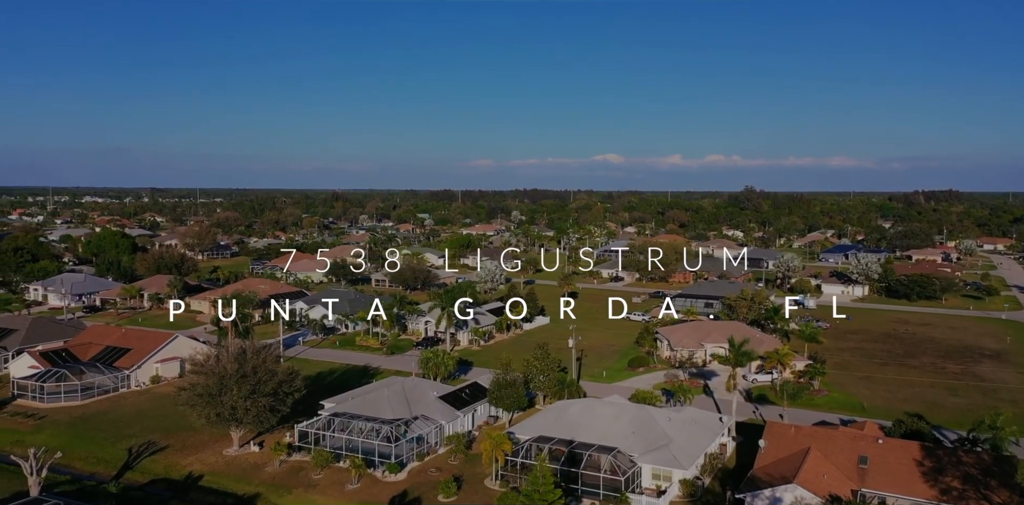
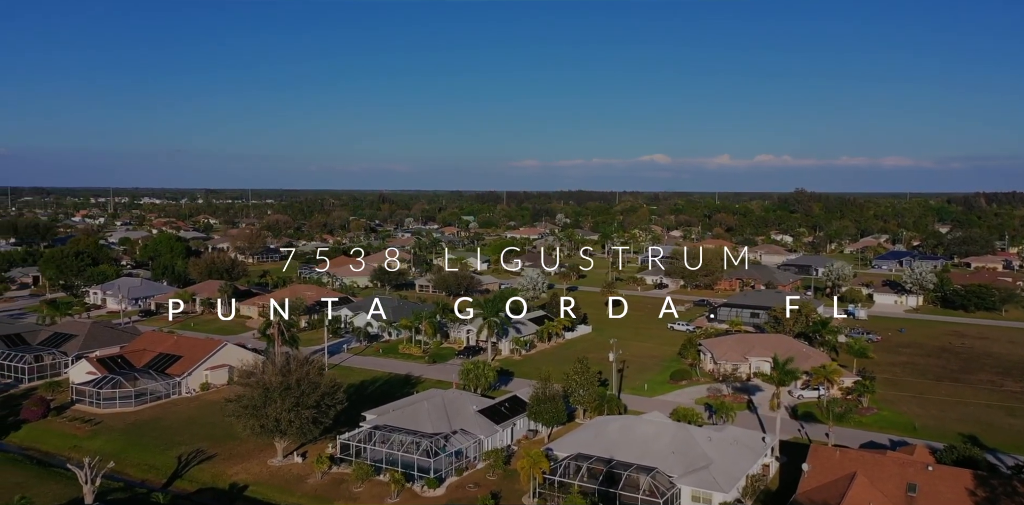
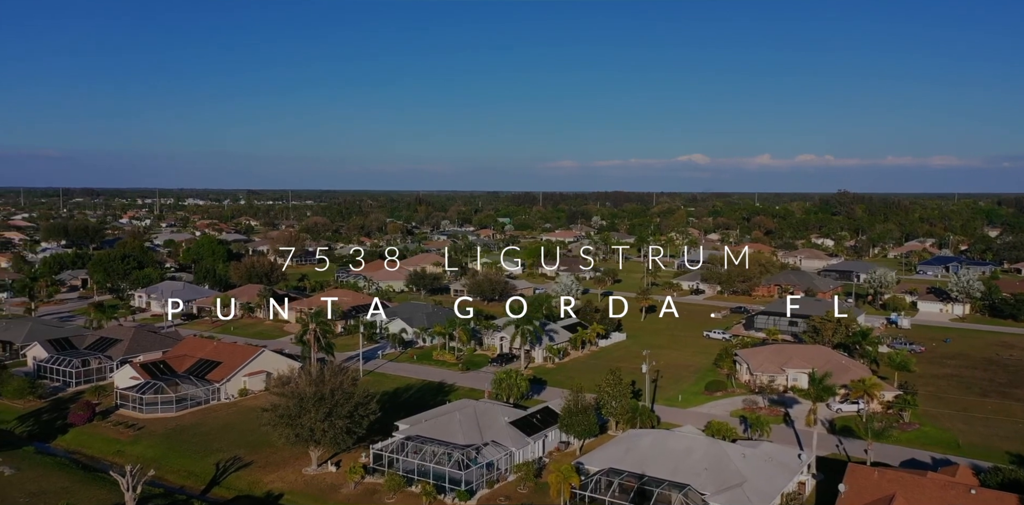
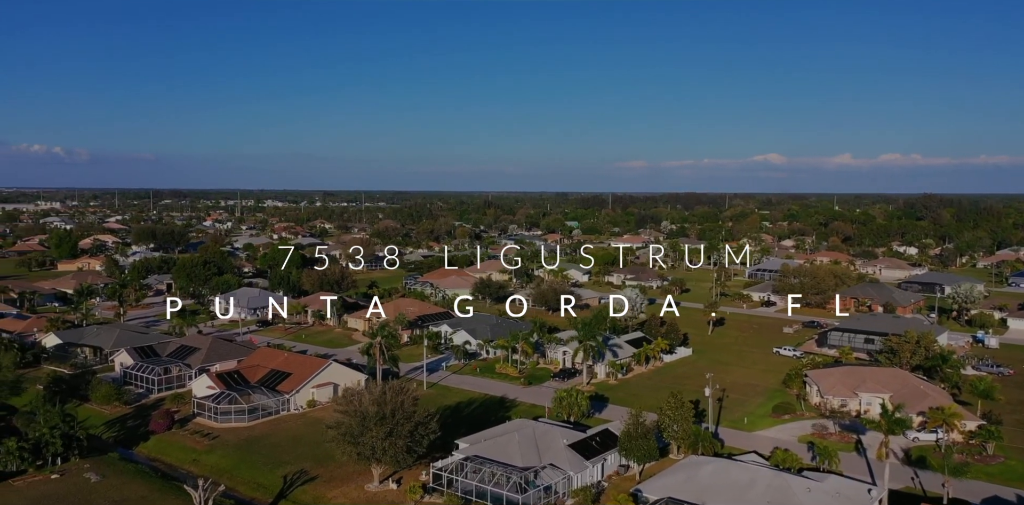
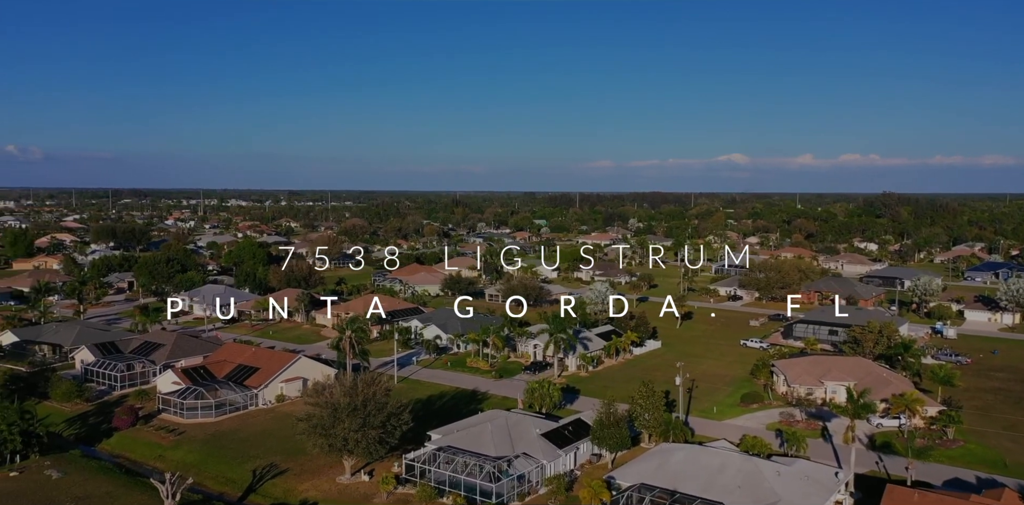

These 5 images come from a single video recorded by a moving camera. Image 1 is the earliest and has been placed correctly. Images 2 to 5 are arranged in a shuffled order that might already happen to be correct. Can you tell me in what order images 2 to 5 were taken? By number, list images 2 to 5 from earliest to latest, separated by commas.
2, 3, 5, 4
